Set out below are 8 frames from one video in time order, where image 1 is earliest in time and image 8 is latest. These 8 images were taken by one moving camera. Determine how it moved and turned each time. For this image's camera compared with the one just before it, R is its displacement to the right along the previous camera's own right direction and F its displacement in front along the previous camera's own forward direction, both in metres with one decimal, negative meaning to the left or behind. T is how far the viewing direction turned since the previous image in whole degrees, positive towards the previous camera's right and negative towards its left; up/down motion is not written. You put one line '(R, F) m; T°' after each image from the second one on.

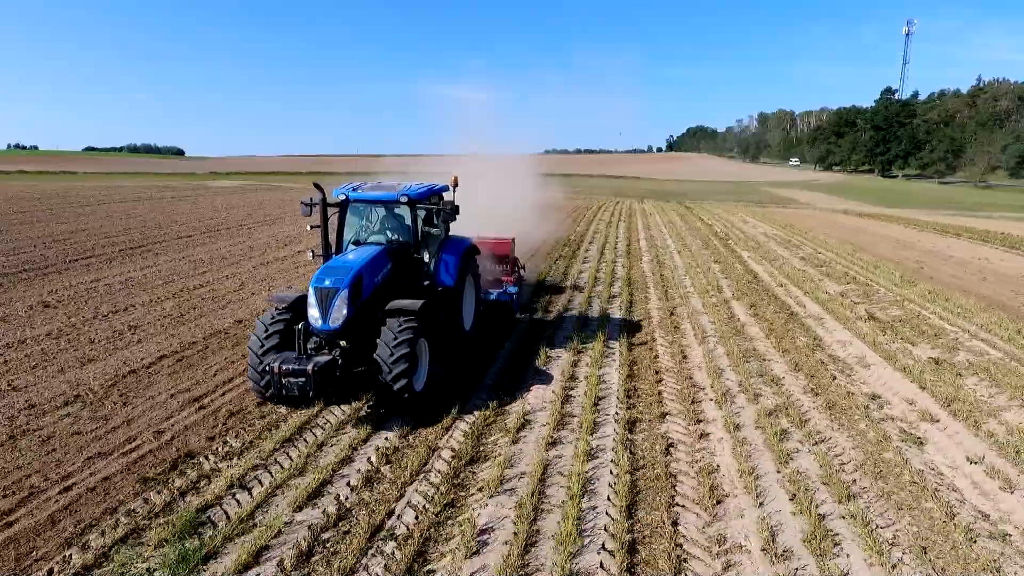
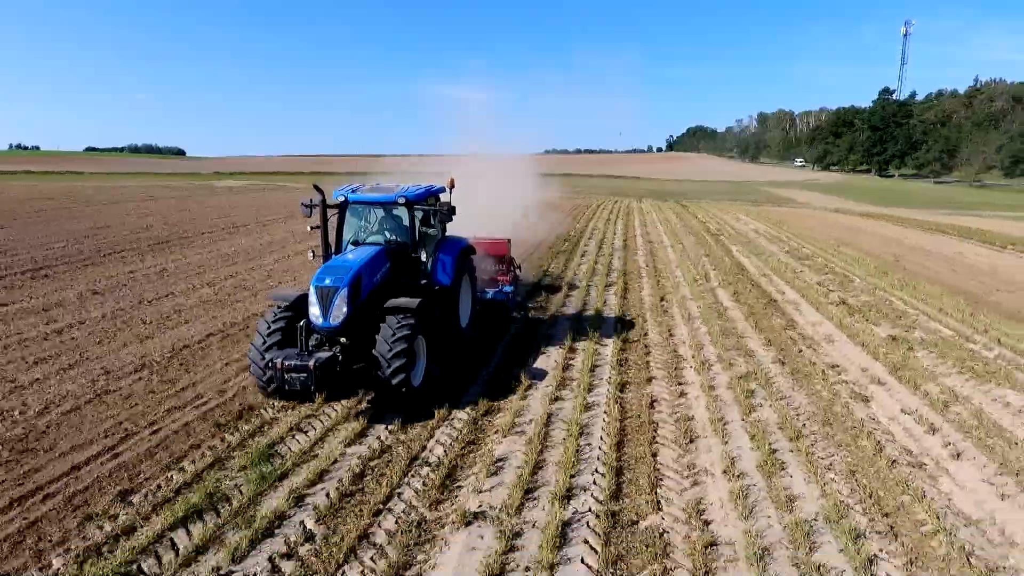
(-0.1, -0.9) m; 0°
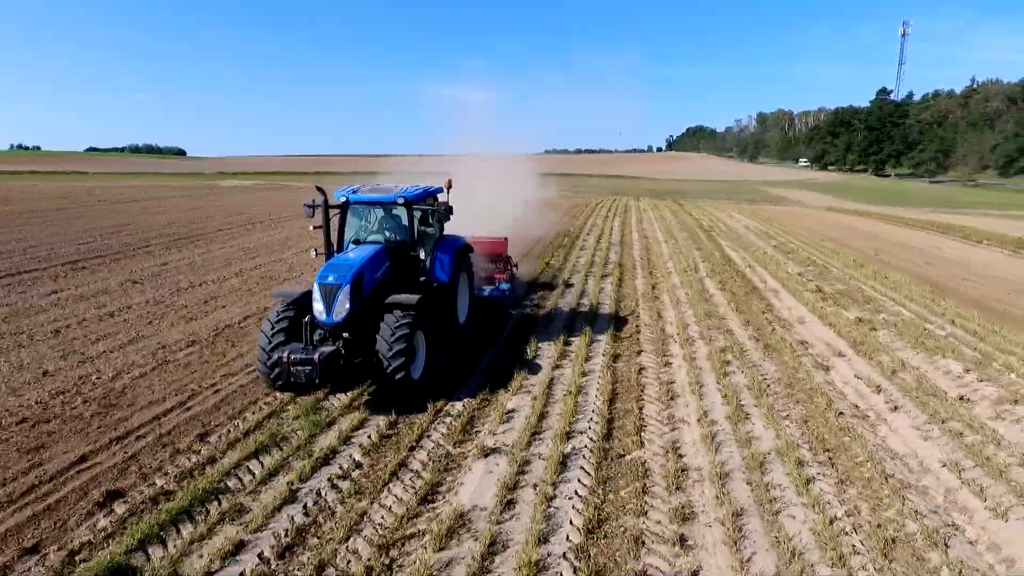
(-0.1, -0.9) m; 0°
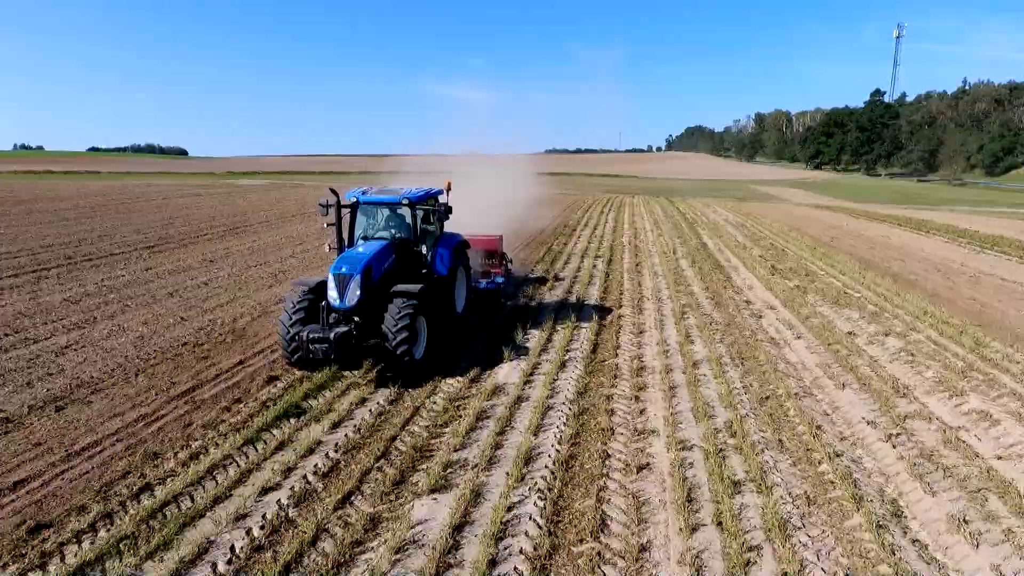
(-0.2, -2.3) m; 0°
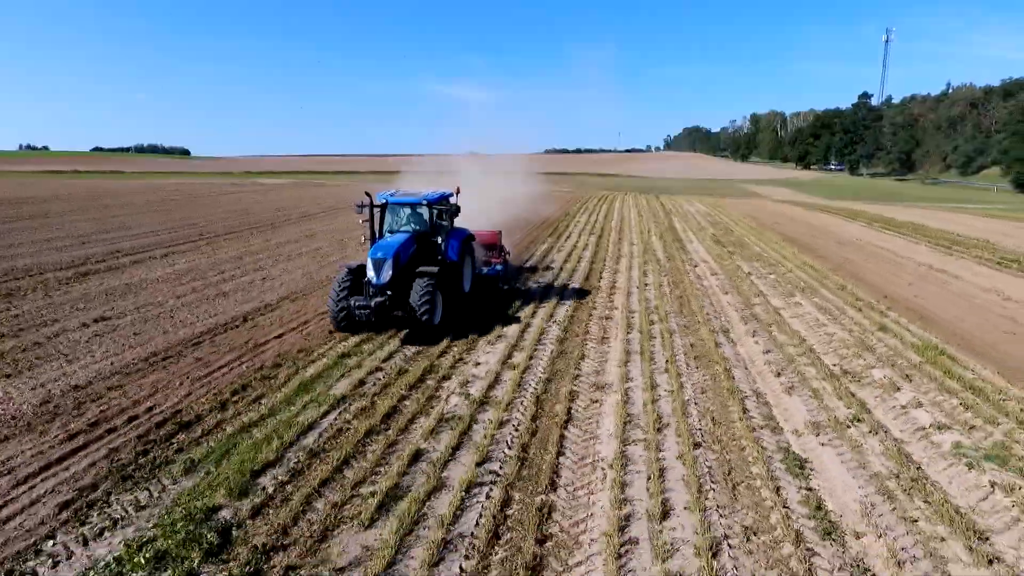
(-0.5, -4.8) m; 0°
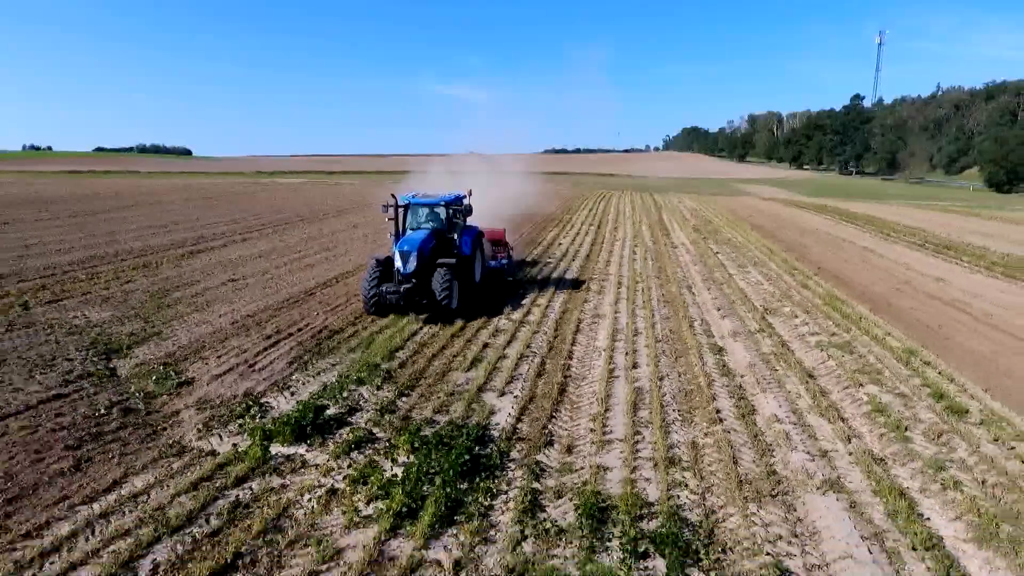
(-0.4, -3.4) m; 0°
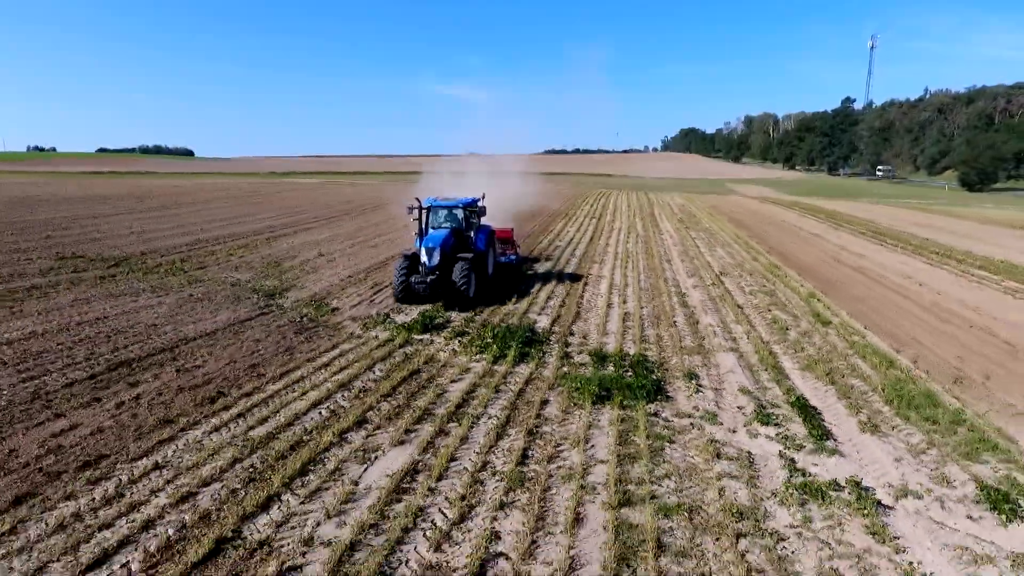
(-0.6, -4.1) m; 0°
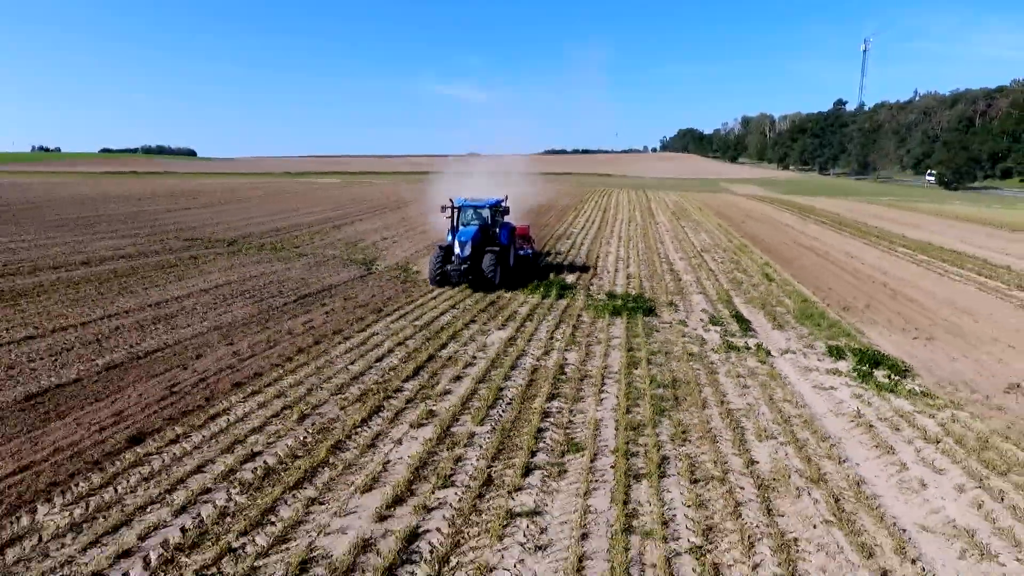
(-0.8, -4.4) m; 0°
